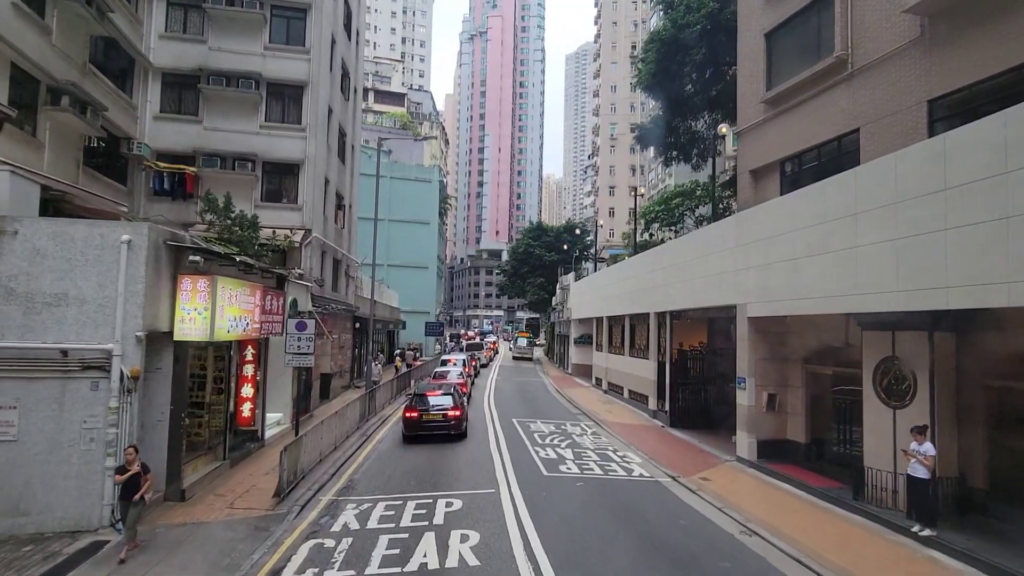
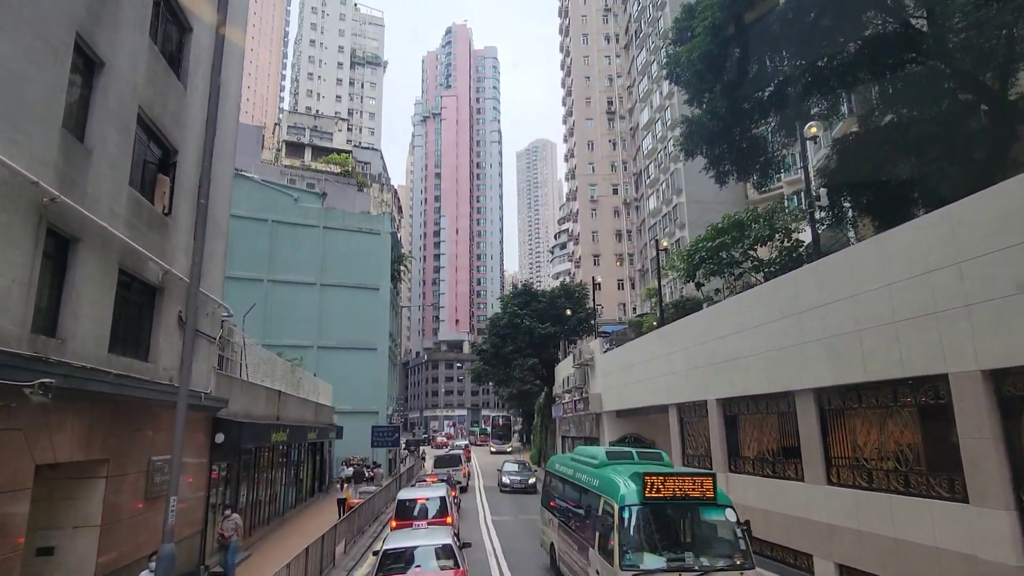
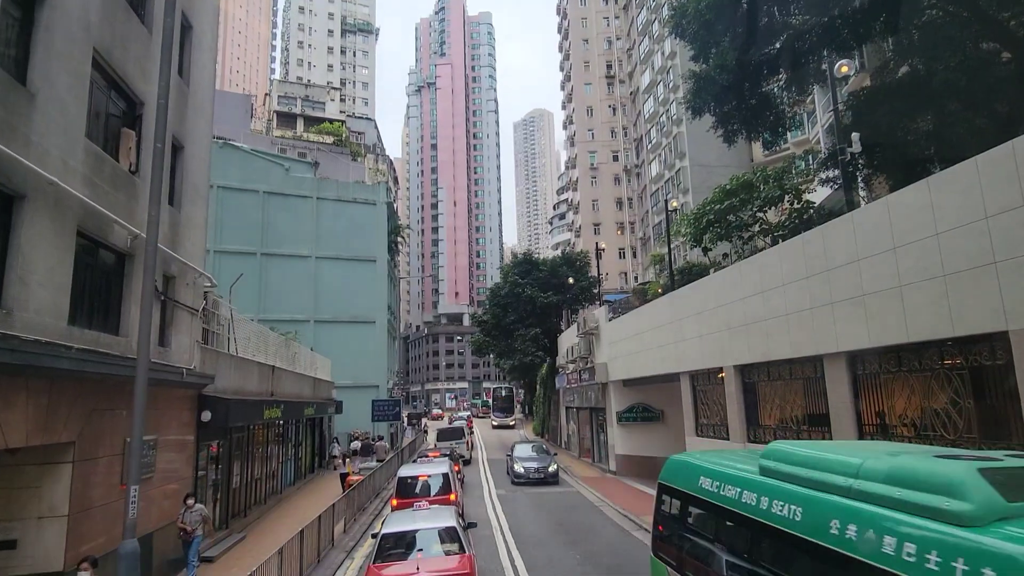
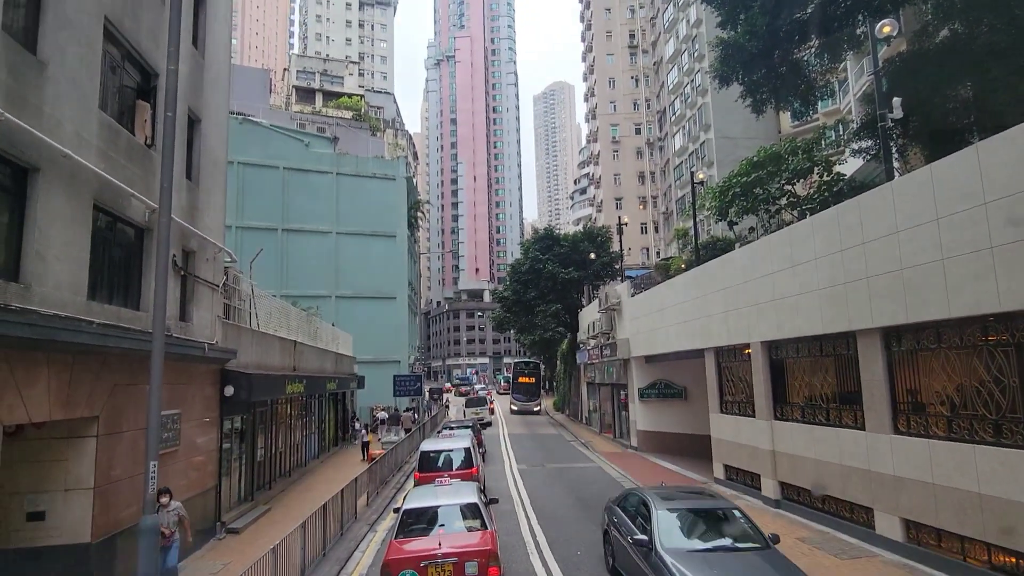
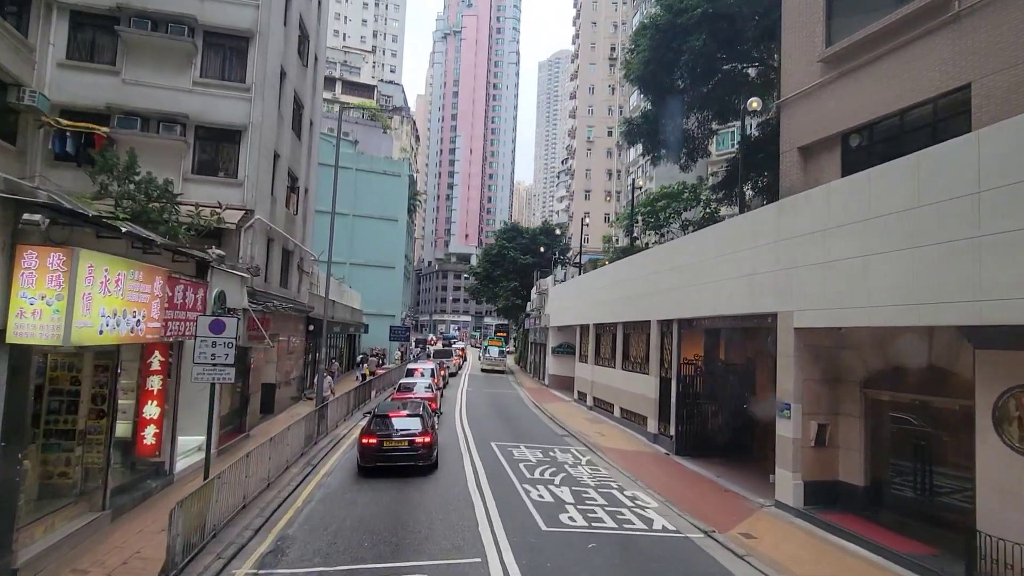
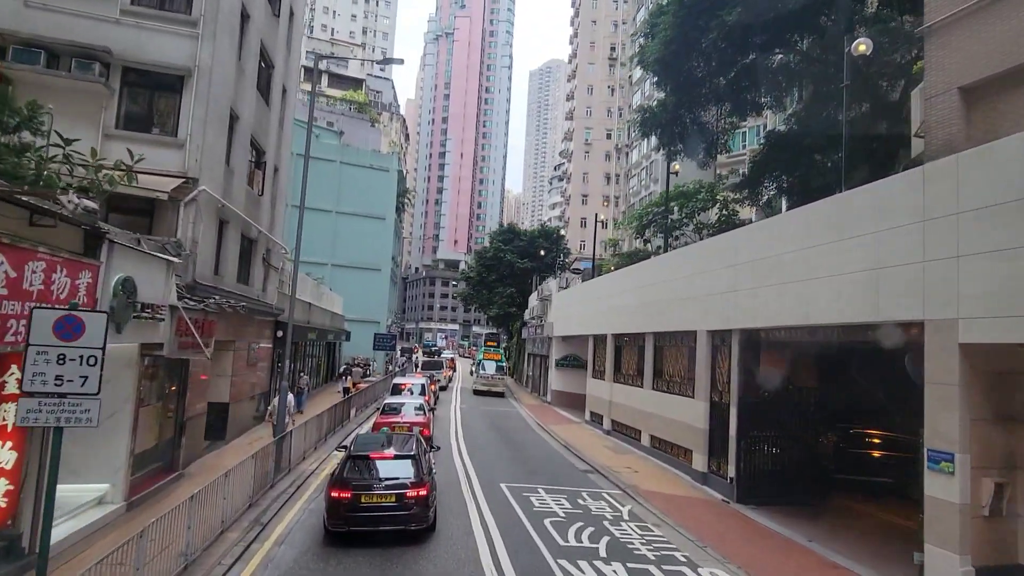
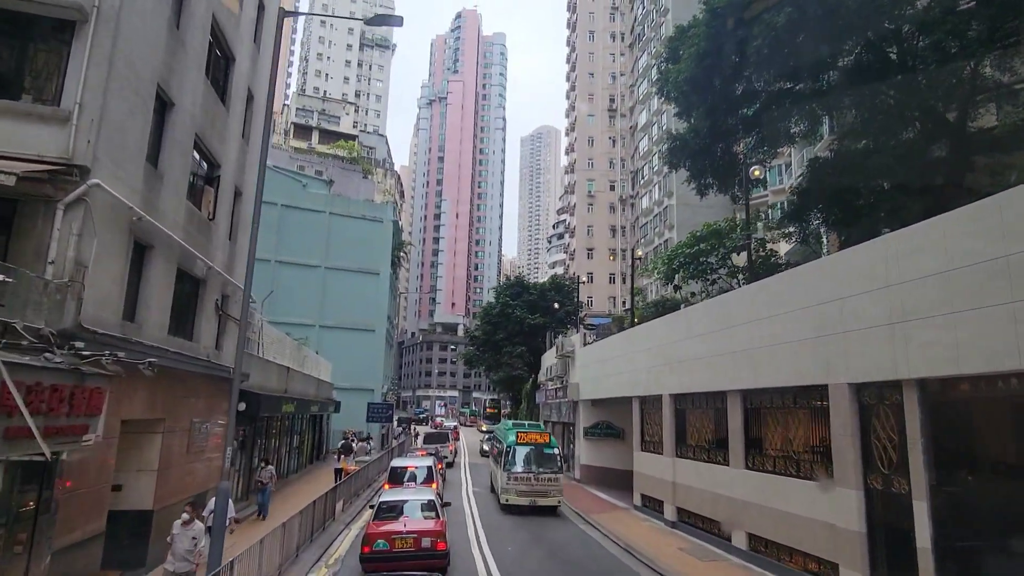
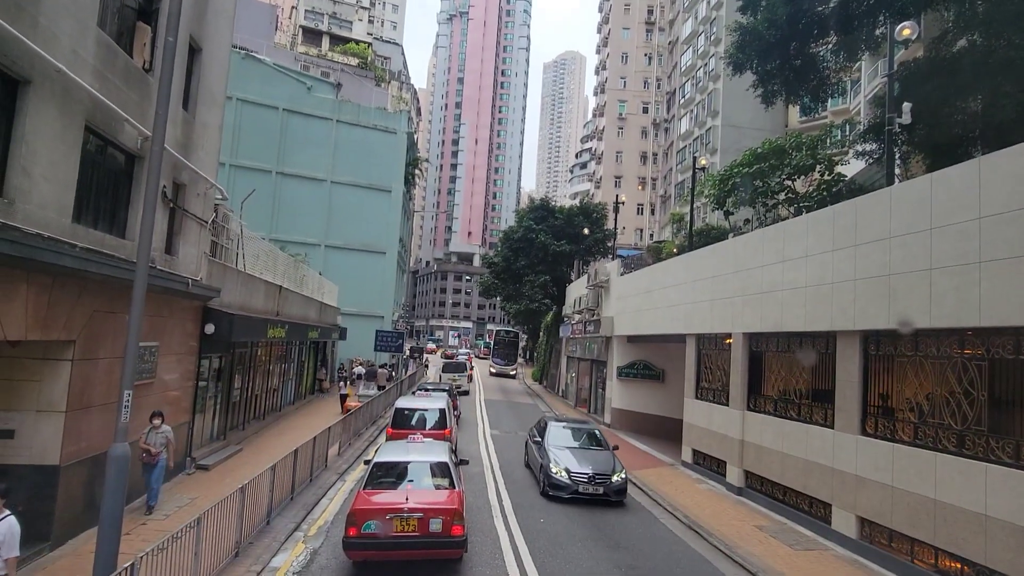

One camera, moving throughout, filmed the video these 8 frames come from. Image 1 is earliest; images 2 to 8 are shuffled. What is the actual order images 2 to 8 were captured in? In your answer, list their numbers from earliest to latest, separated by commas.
5, 6, 7, 2, 3, 8, 4
